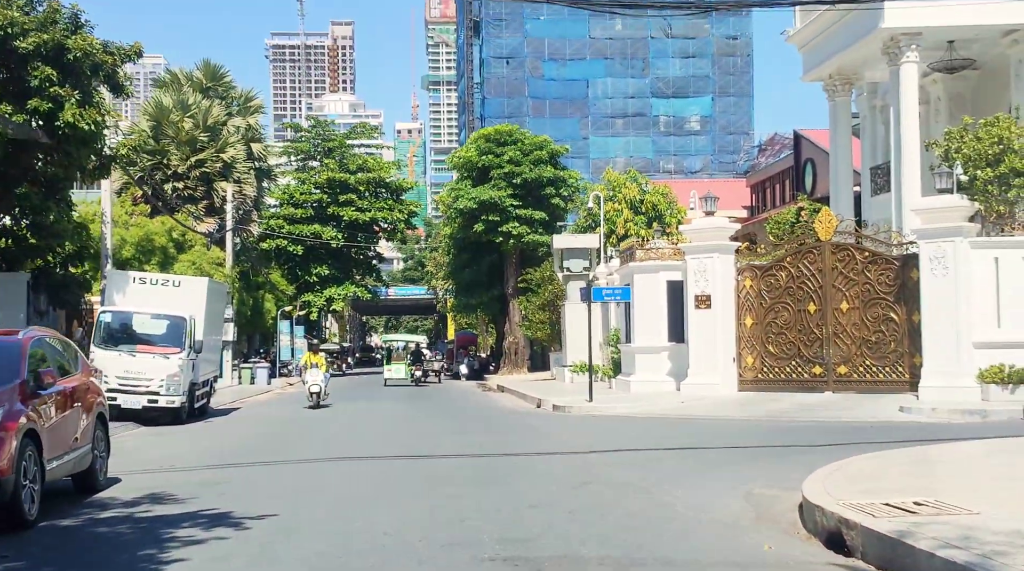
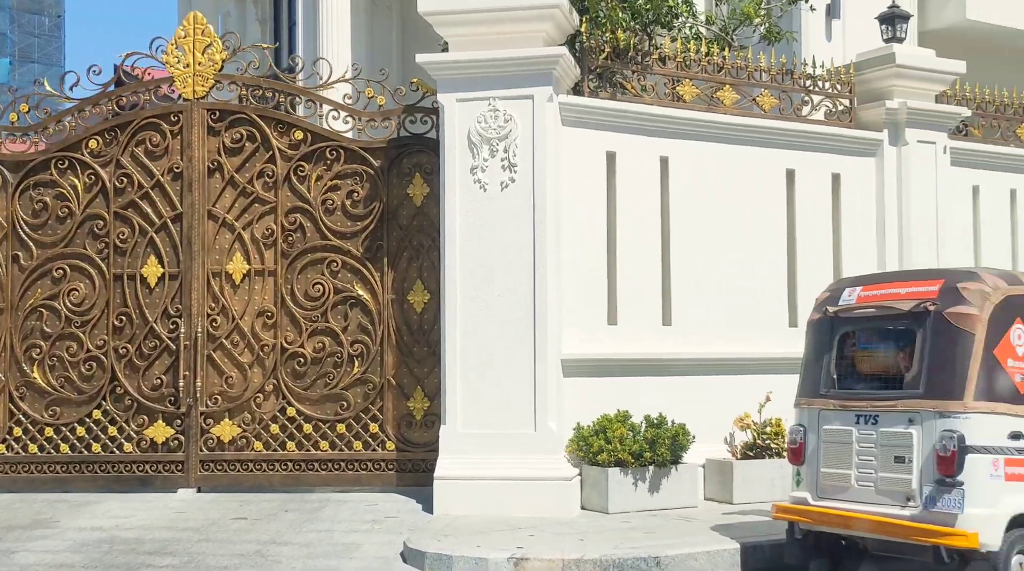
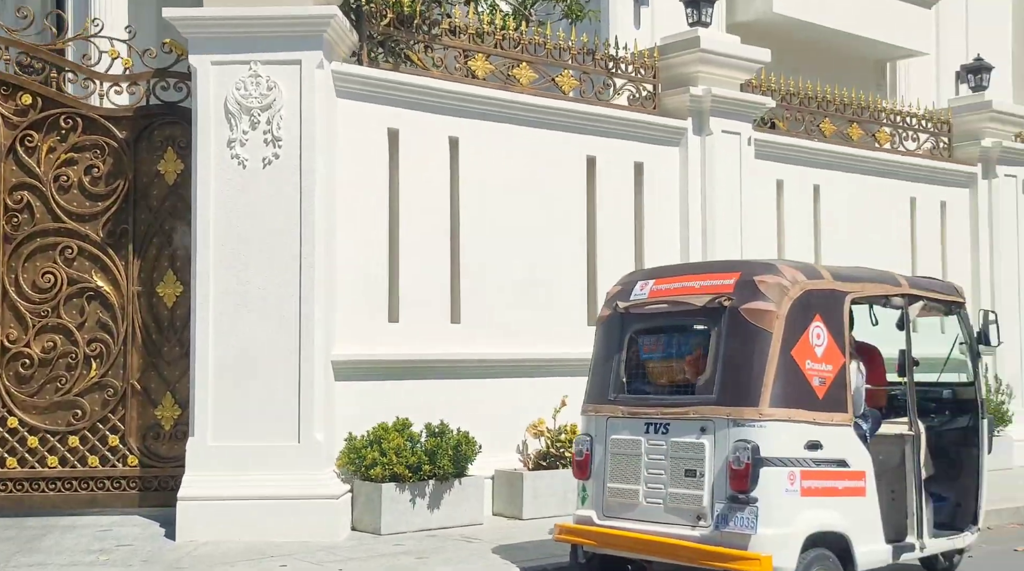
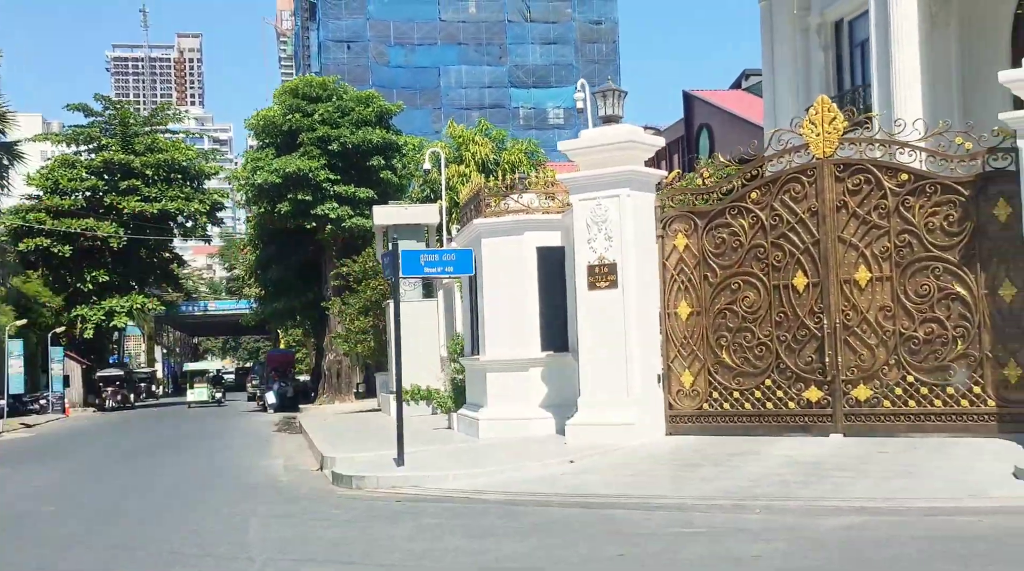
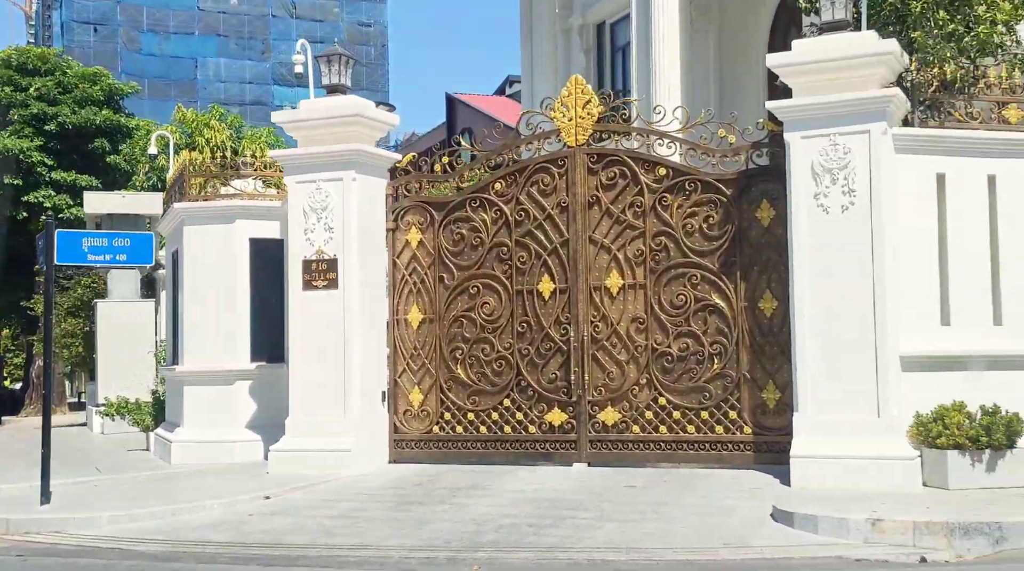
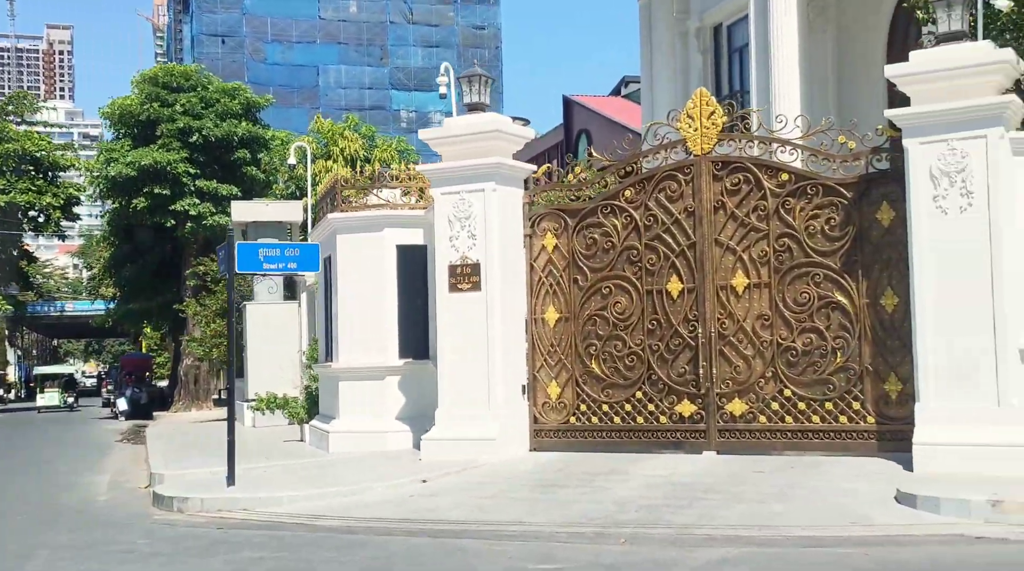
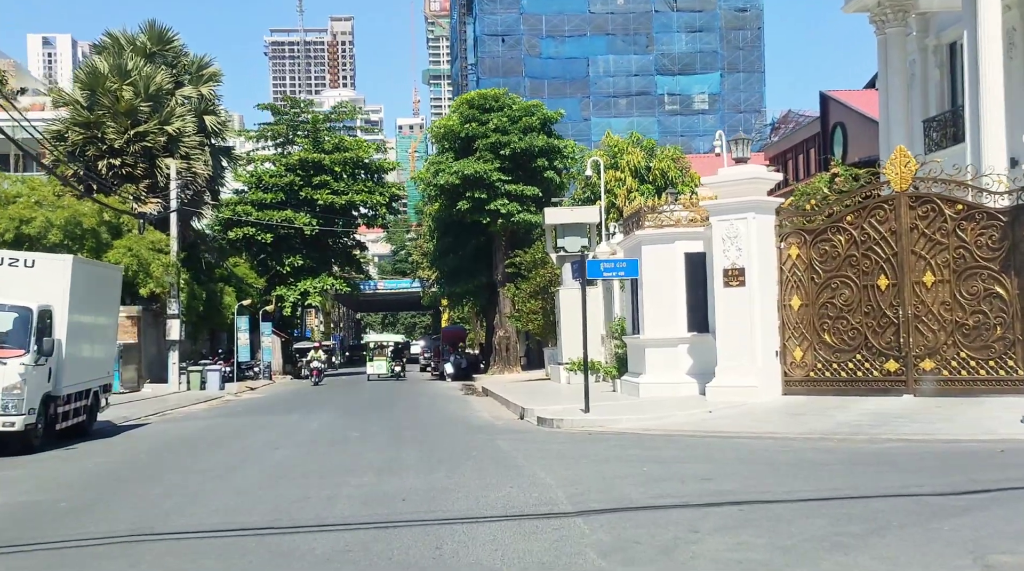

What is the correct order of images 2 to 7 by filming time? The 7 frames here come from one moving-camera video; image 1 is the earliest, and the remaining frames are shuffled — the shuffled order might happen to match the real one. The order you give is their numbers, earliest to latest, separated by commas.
7, 4, 6, 5, 2, 3
